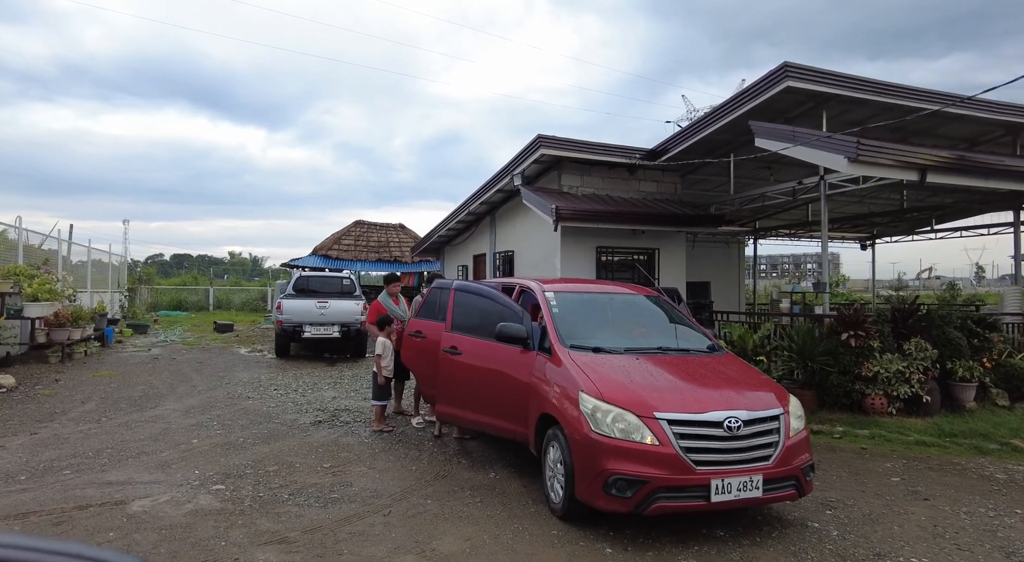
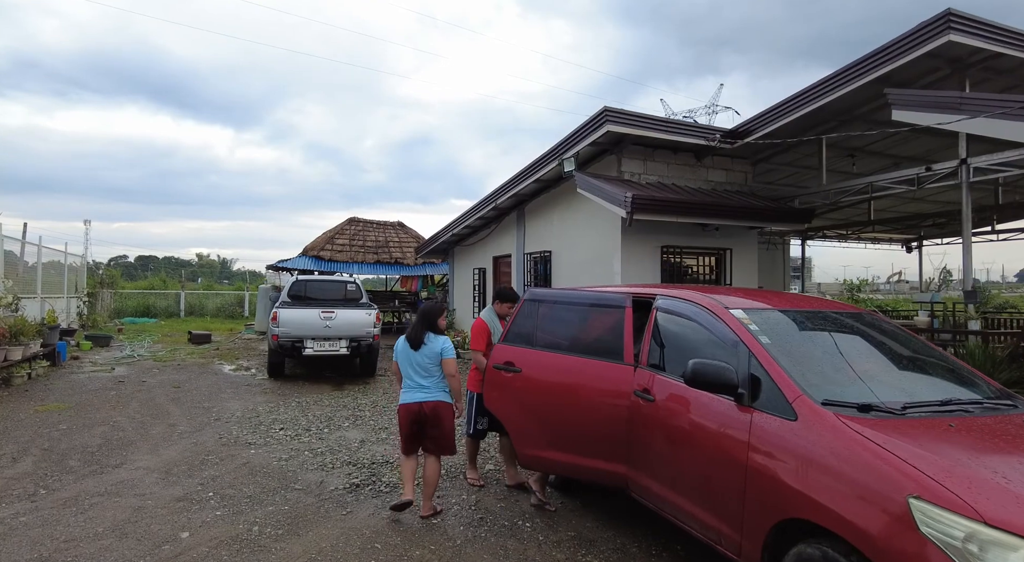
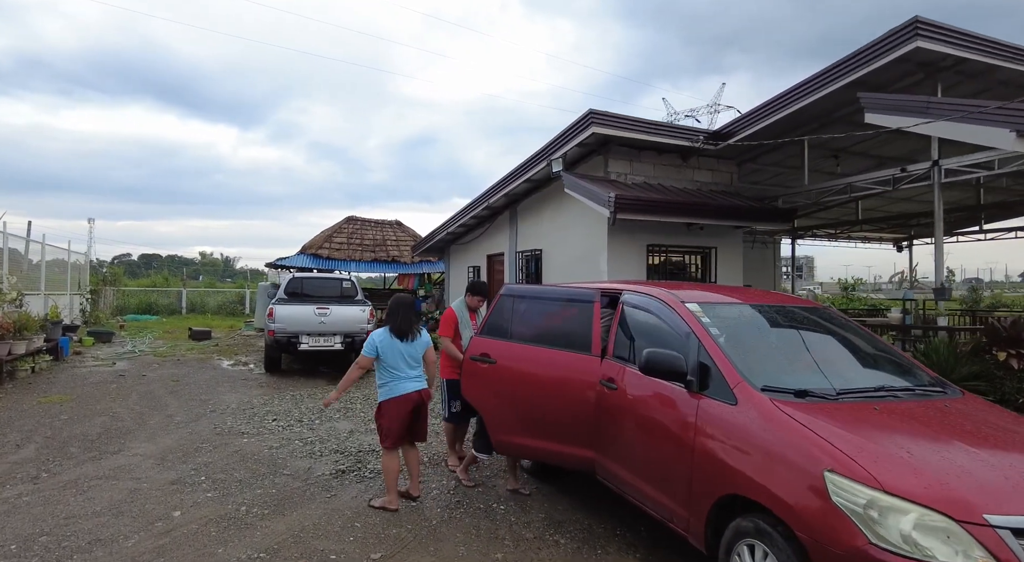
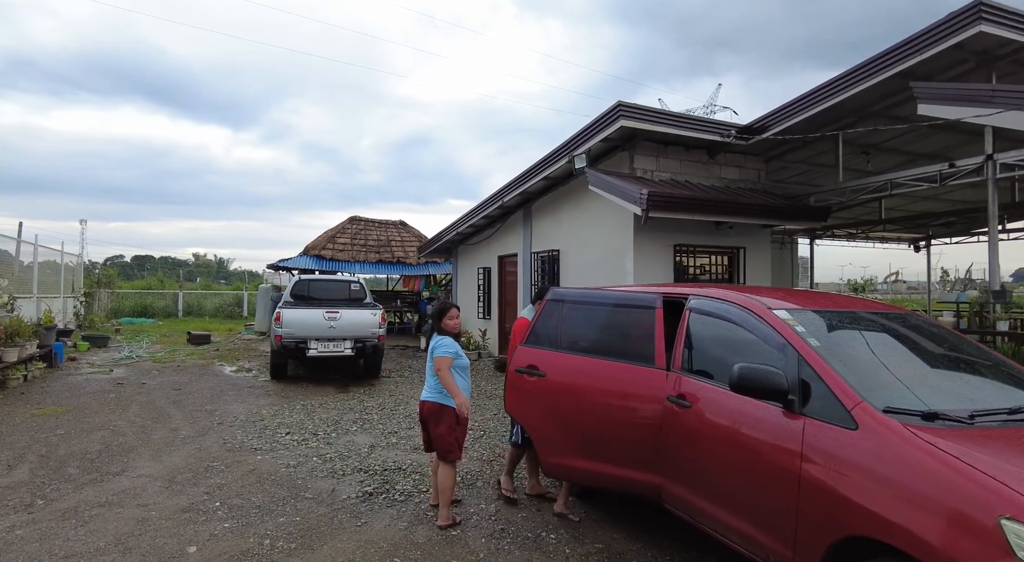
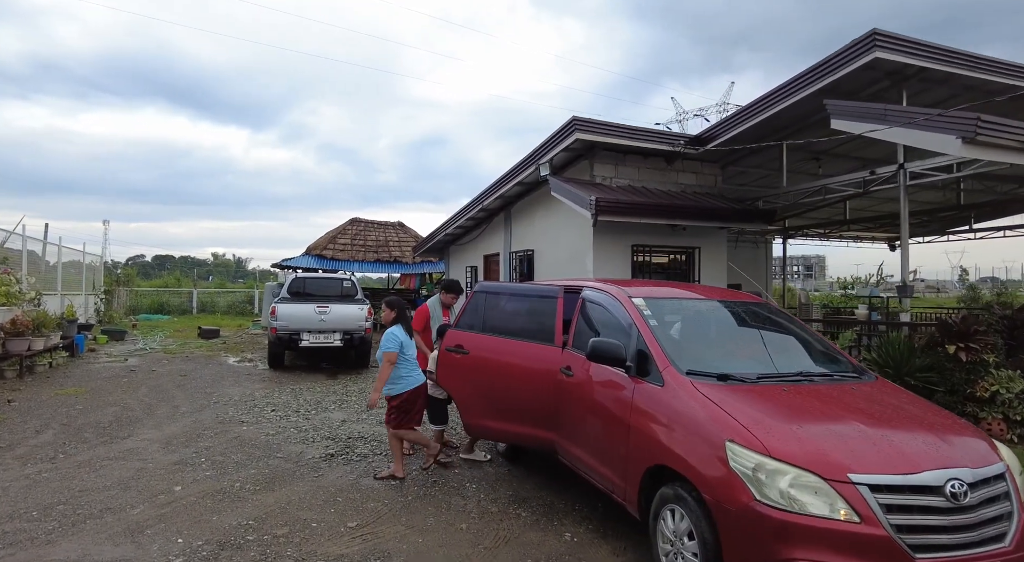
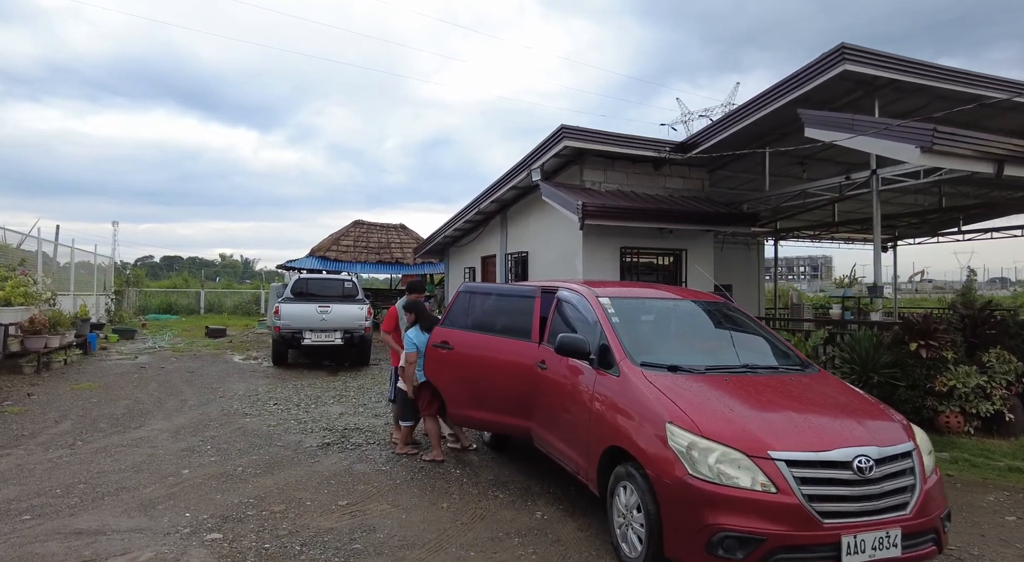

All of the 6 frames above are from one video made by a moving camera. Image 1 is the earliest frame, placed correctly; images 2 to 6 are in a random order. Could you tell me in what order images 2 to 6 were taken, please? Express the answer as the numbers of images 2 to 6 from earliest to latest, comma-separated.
6, 5, 3, 2, 4
